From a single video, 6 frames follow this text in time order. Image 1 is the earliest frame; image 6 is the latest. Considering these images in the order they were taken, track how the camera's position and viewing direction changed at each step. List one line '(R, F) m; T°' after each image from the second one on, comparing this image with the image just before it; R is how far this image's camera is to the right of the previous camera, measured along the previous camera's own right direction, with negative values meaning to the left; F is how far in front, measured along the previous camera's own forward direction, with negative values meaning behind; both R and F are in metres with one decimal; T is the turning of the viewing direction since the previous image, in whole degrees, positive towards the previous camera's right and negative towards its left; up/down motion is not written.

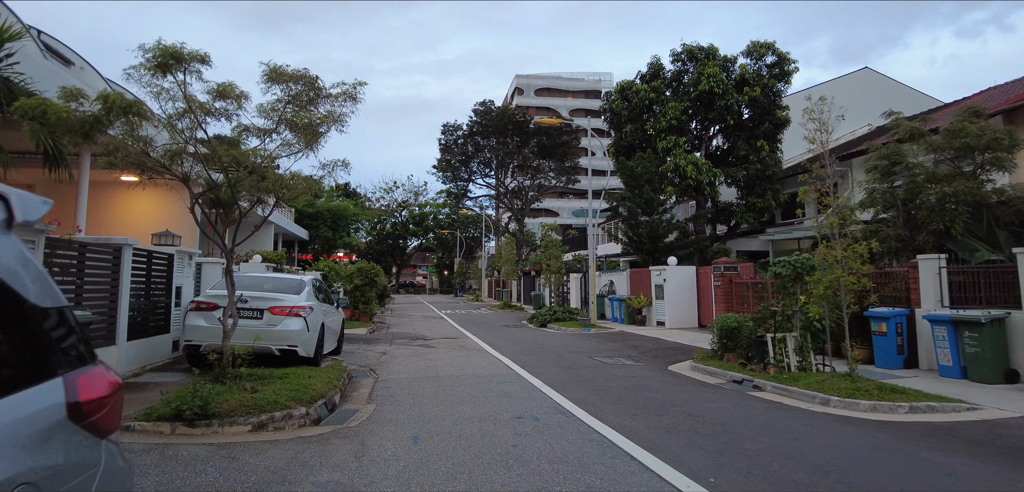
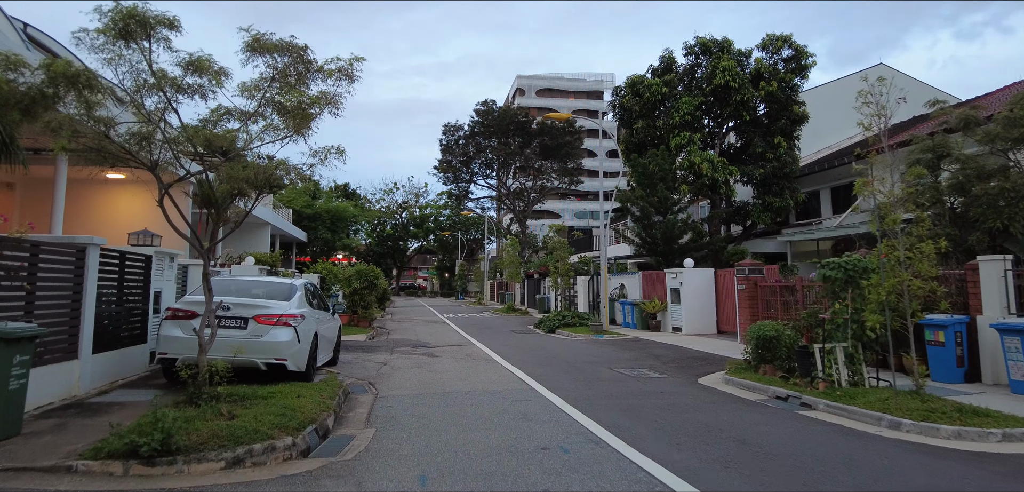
(-0.2, +1.1) m; 0°
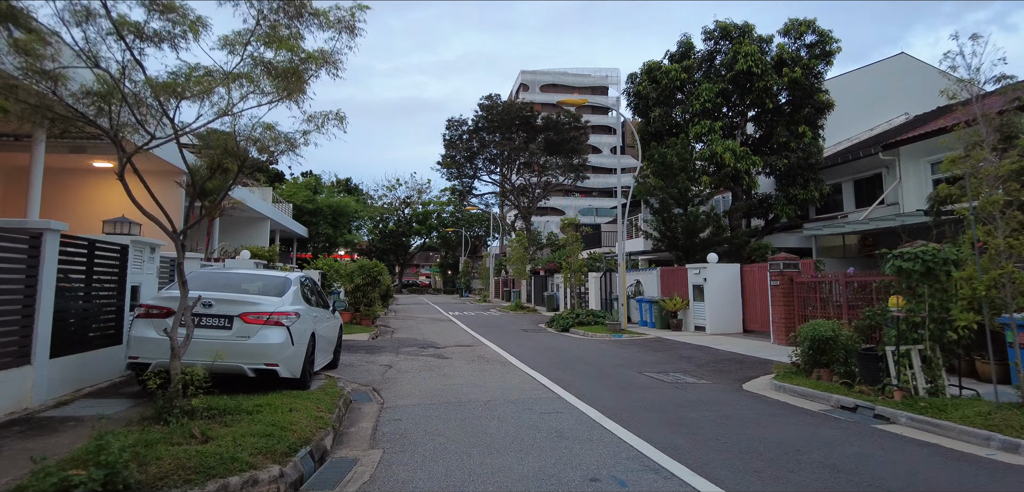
(-0.3, +1.2) m; 0°
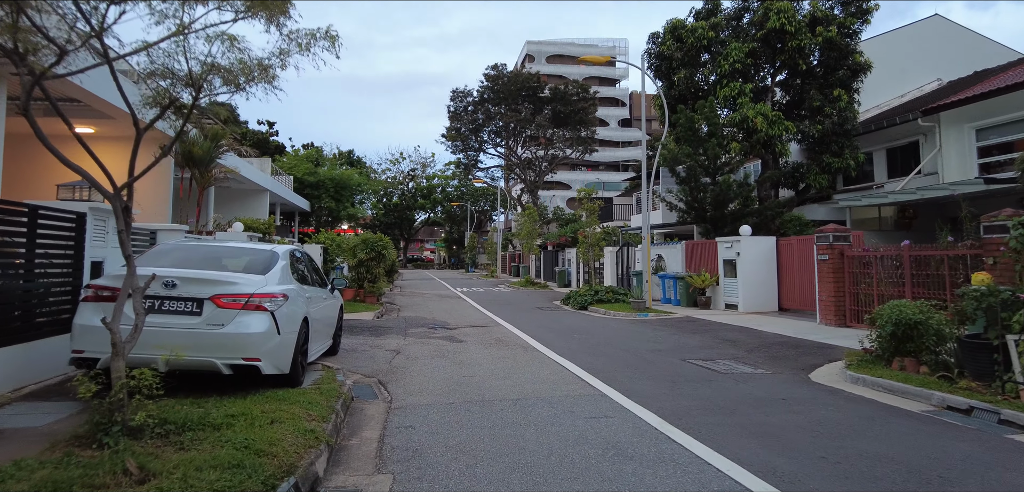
(-0.3, +1.5) m; 0°
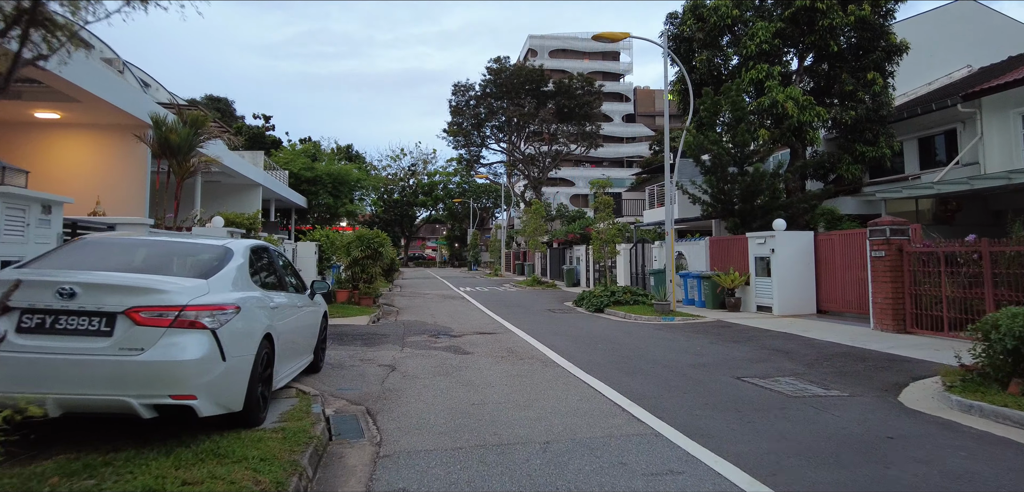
(-0.2, +1.6) m; 0°
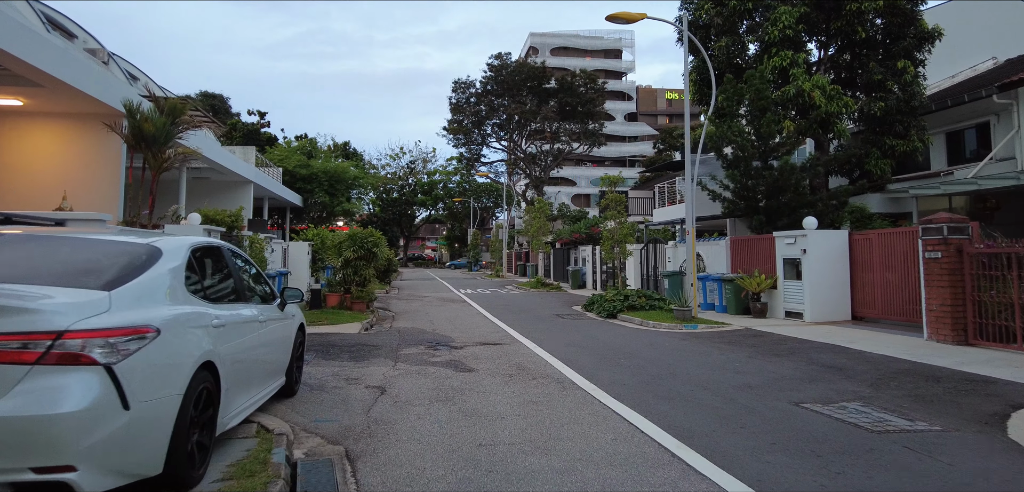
(-0.1, +1.4) m; 0°
